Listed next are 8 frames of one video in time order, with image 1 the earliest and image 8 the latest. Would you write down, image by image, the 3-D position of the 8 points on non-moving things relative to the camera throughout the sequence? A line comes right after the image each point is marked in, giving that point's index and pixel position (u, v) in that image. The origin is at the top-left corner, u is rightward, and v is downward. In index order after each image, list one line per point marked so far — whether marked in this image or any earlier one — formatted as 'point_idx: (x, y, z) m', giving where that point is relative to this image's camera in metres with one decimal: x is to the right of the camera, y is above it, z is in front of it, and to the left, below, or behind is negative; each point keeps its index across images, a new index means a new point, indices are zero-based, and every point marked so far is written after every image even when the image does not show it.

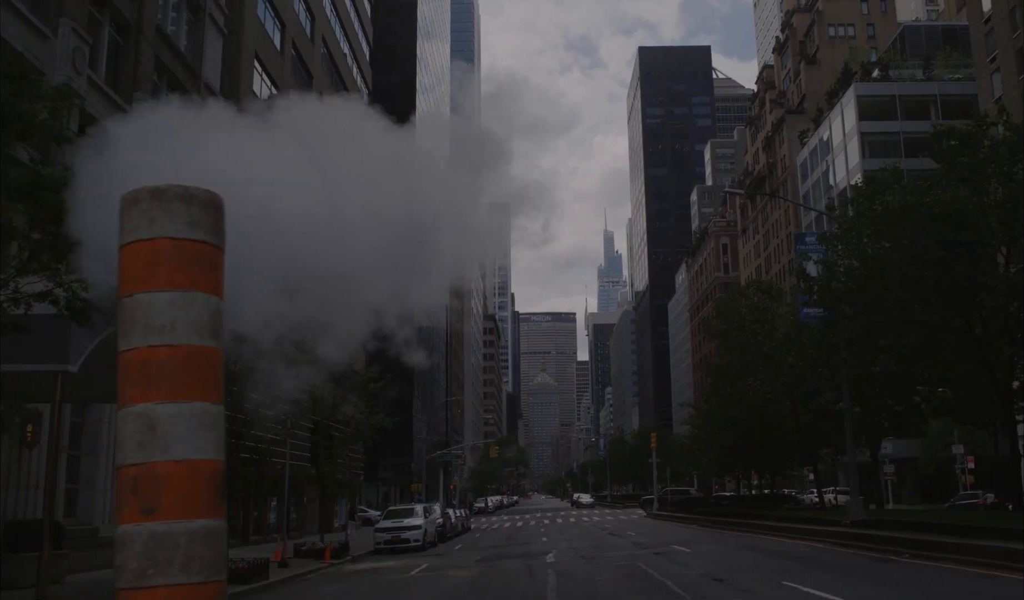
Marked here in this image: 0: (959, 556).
0: (+7.2, -4.3, +15.2) m
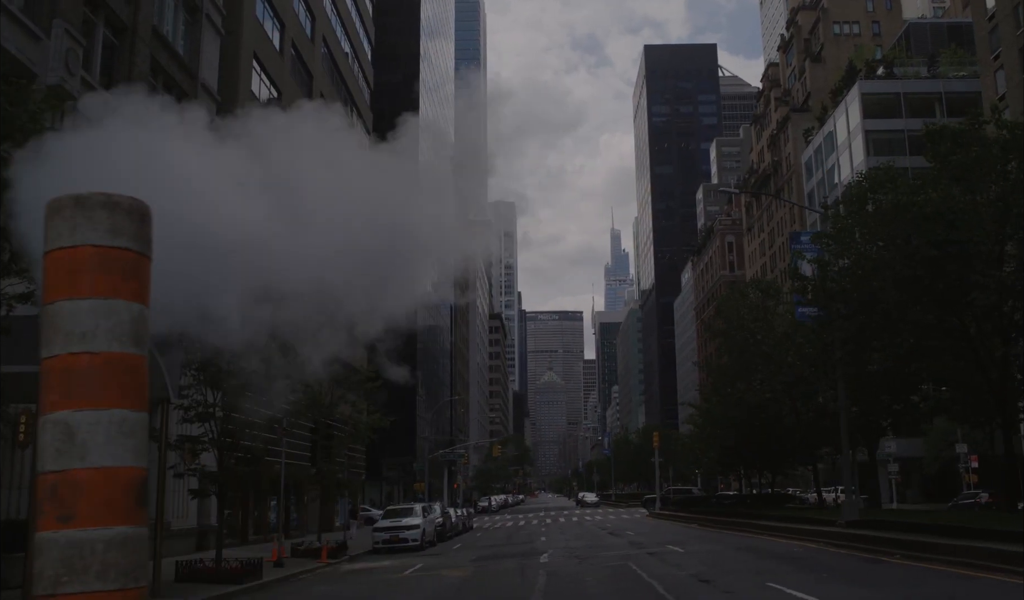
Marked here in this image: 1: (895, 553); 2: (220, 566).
0: (+7.0, -4.3, +15.1) m
1: (+7.0, -4.5, +16.2) m
2: (-6.3, -5.7, +19.3) m
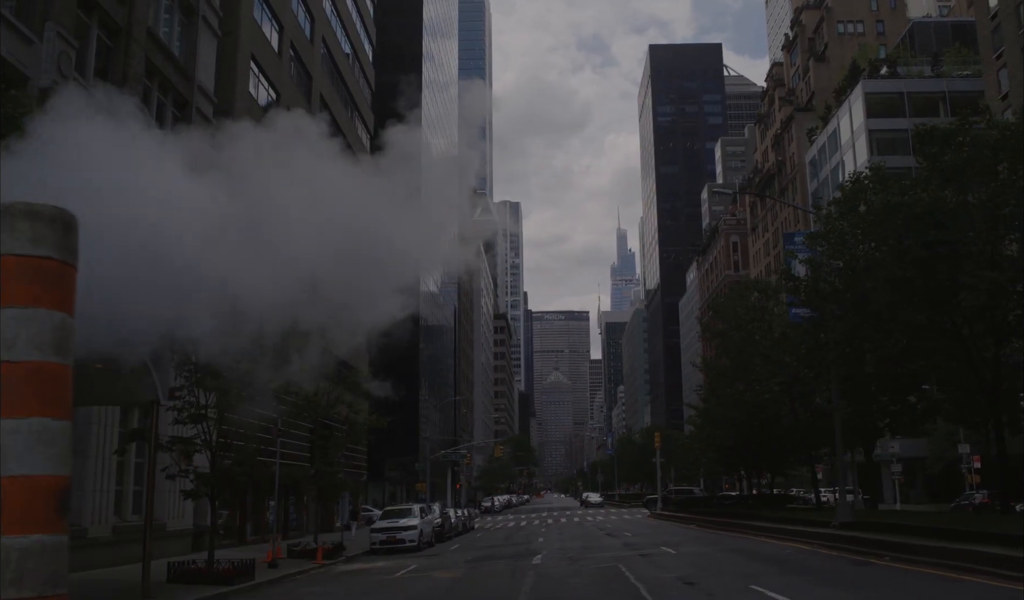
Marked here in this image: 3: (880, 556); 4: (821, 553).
0: (+6.8, -4.3, +15.1) m
1: (+6.8, -4.5, +16.1) m
2: (-6.5, -5.8, +19.3) m
3: (+6.6, -4.7, +16.6) m
4: (+6.0, -5.0, +17.6) m
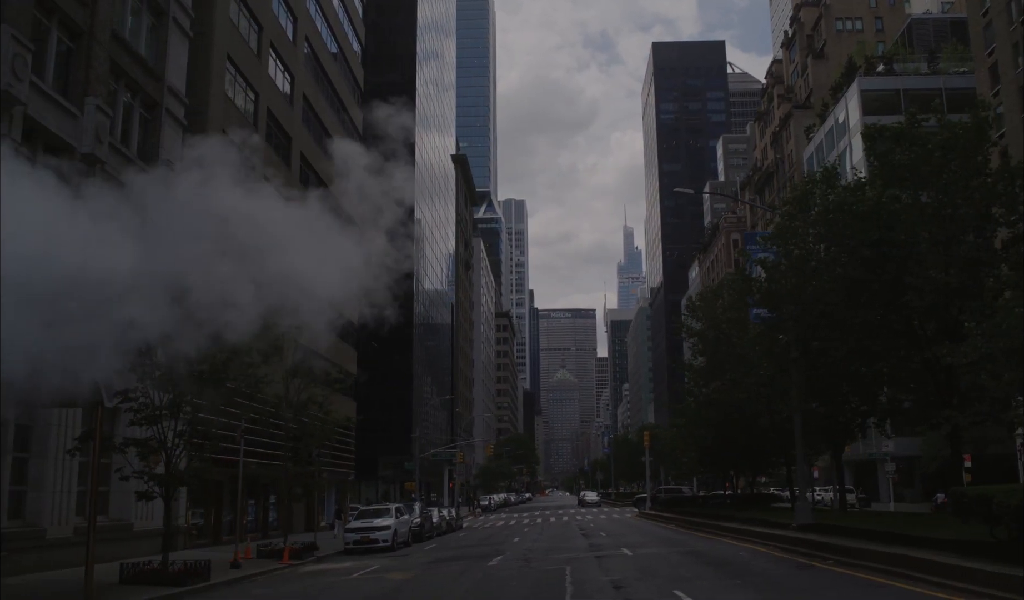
0: (+5.8, -4.4, +15.0) m
1: (+5.7, -4.6, +16.1) m
2: (-7.5, -5.8, +19.4) m
3: (+5.6, -4.7, +16.5) m
4: (+5.0, -5.0, +17.6) m
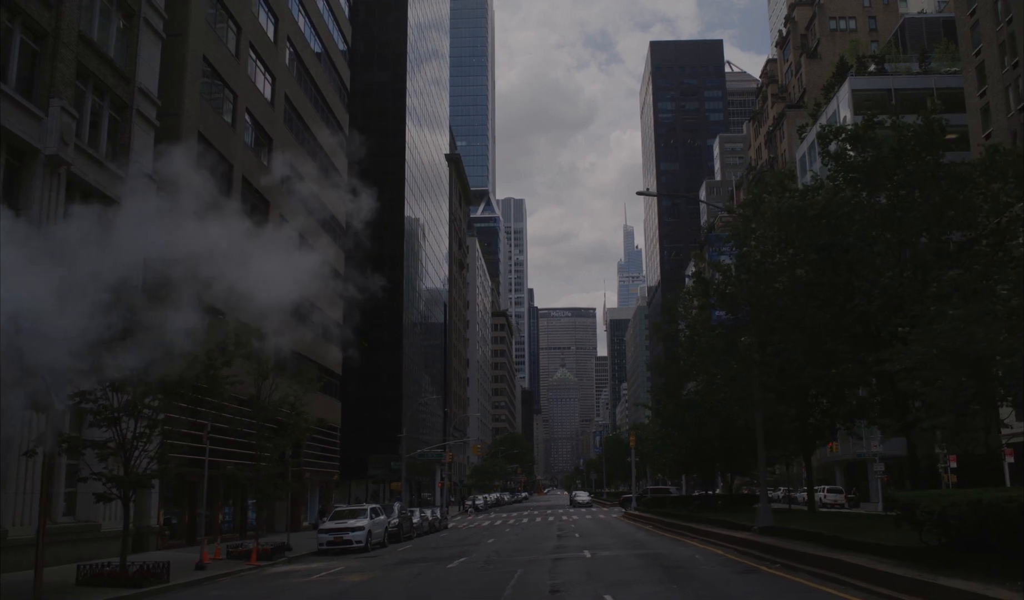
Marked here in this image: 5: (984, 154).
0: (+4.8, -4.4, +15.0) m
1: (+4.8, -4.6, +16.1) m
2: (-8.4, -5.8, +19.4) m
3: (+4.7, -4.8, +16.5) m
4: (+4.1, -5.1, +17.6) m
5: (+9.3, +2.9, +17.9) m
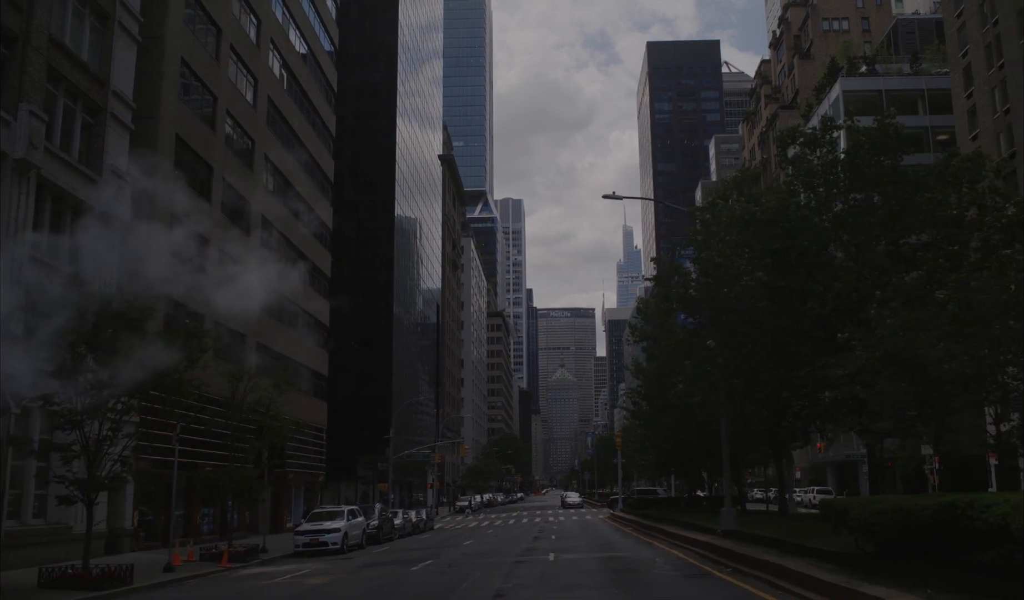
0: (+4.0, -4.5, +15.0) m
1: (+4.0, -4.7, +16.1) m
2: (-9.2, -5.9, +19.4) m
3: (+3.8, -4.9, +16.5) m
4: (+3.2, -5.2, +17.6) m
5: (+8.5, +2.8, +18.0) m
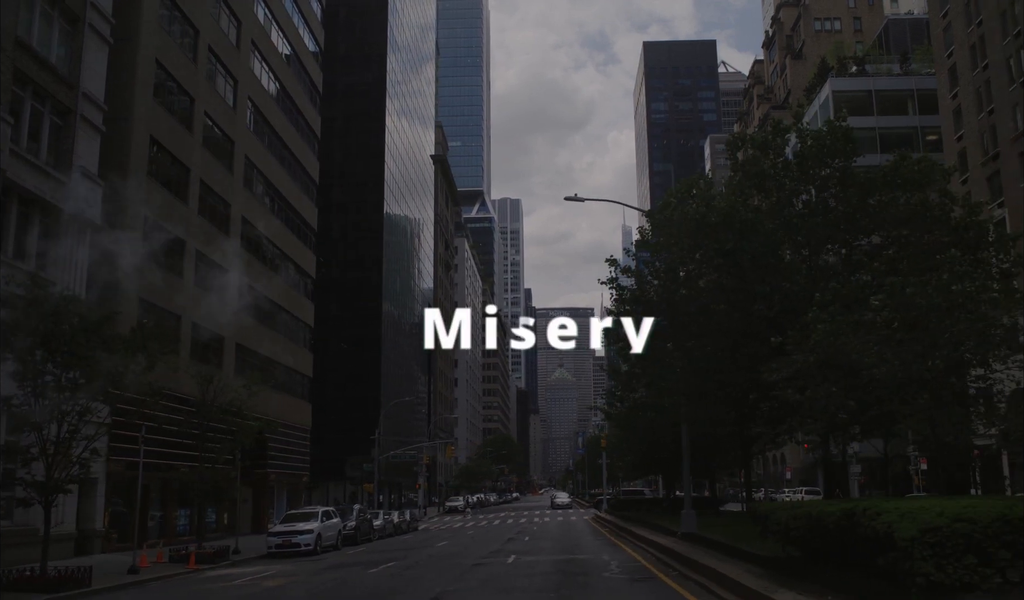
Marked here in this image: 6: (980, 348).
0: (+3.1, -4.5, +15.0) m
1: (+3.0, -4.7, +16.1) m
2: (-10.2, -6.0, +19.5) m
3: (+2.9, -4.9, +16.5) m
4: (+2.3, -5.2, +17.6) m
5: (+7.6, +2.7, +17.9) m
6: (+6.9, -0.7, +13.3) m
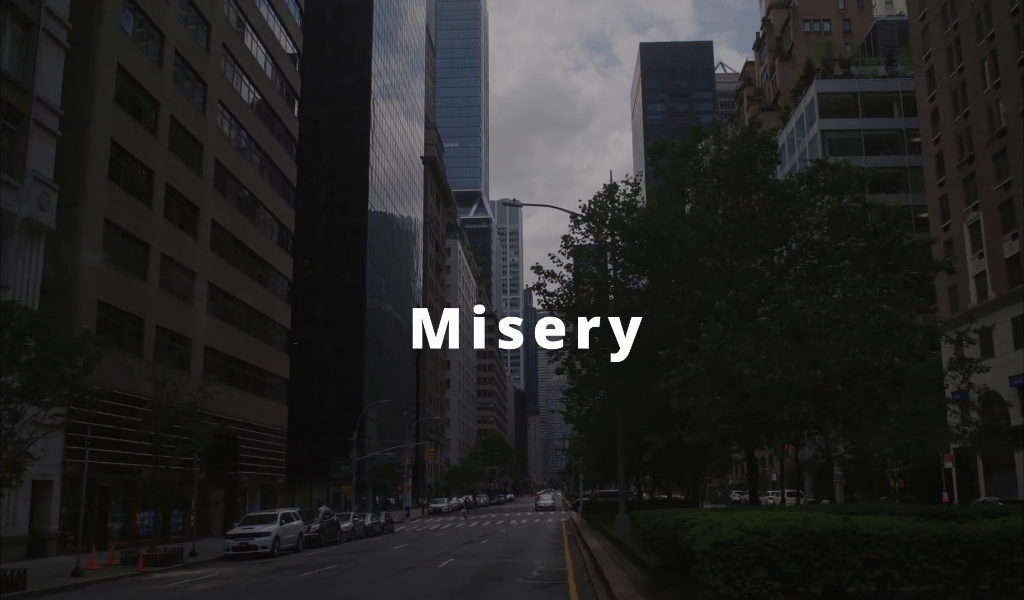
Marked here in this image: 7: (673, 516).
0: (+1.5, -4.7, +15.1) m
1: (+1.5, -4.9, +16.2) m
2: (-11.7, -6.1, +19.6) m
3: (+1.3, -5.1, +16.6) m
4: (+0.8, -5.3, +17.7) m
5: (+6.0, +2.6, +18.0) m
6: (+5.3, -0.8, +13.3) m
7: (+1.9, -2.4, +10.2) m
